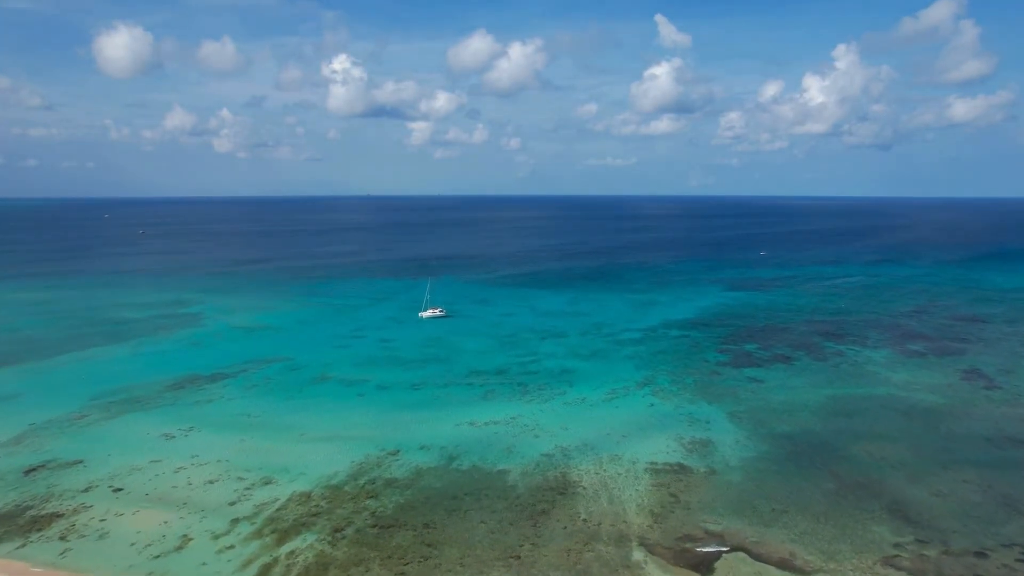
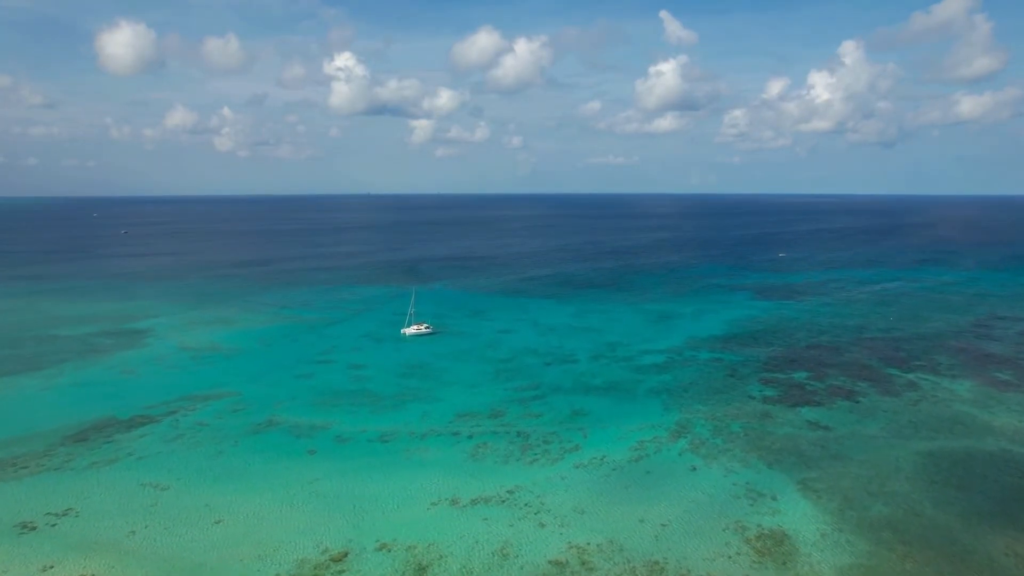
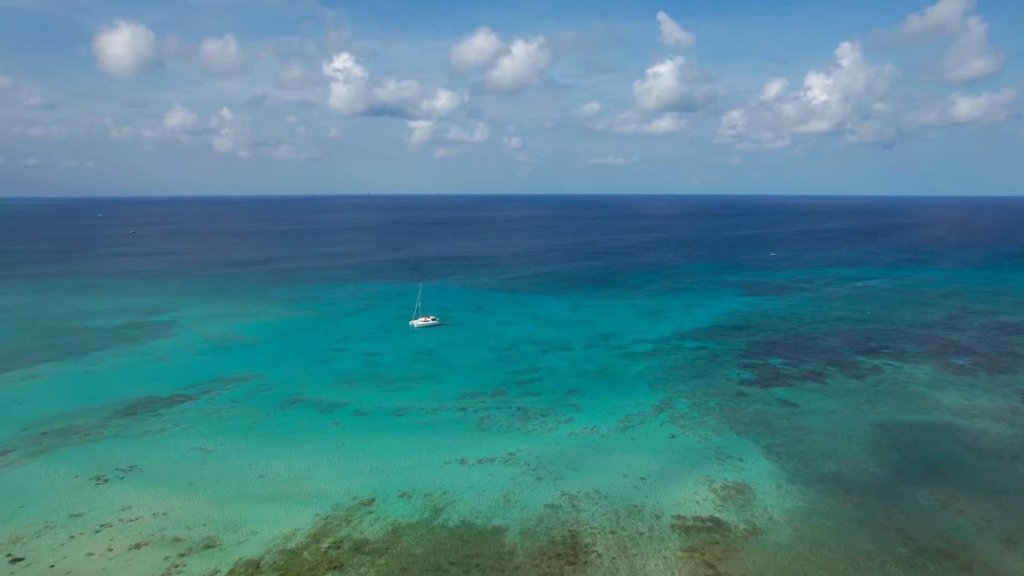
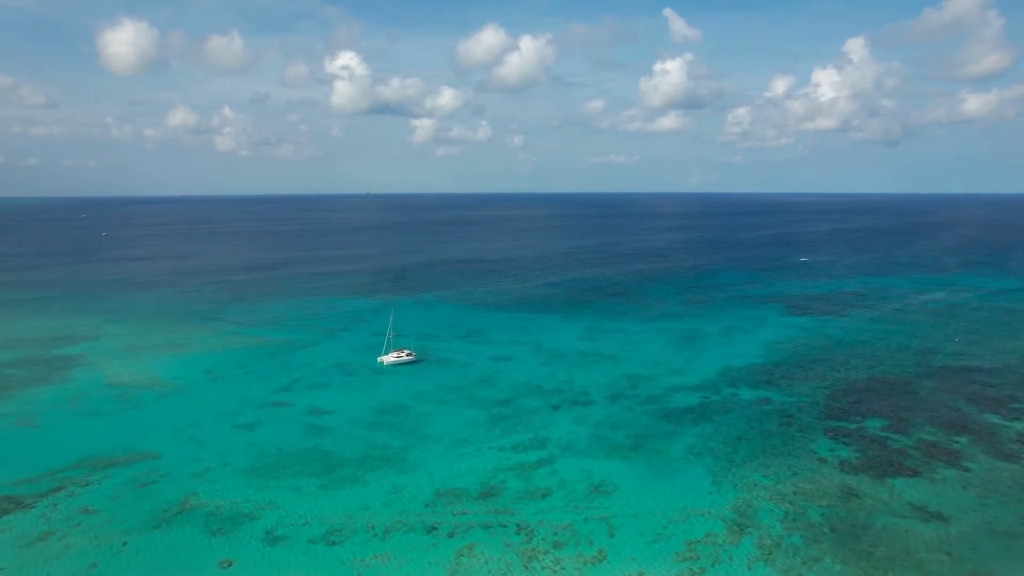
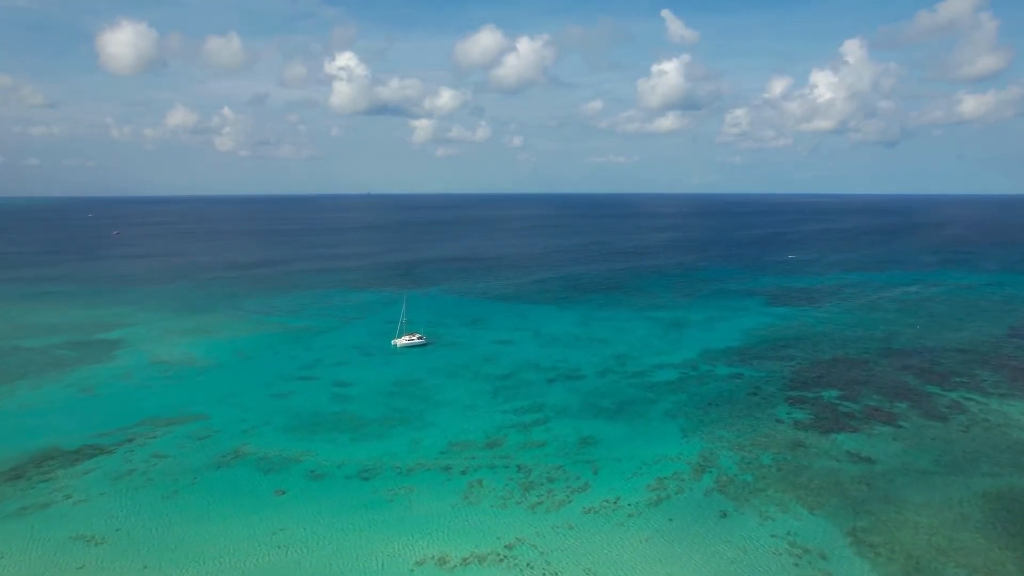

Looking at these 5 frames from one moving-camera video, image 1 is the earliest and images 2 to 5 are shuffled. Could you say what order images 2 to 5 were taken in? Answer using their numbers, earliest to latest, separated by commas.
3, 2, 5, 4
